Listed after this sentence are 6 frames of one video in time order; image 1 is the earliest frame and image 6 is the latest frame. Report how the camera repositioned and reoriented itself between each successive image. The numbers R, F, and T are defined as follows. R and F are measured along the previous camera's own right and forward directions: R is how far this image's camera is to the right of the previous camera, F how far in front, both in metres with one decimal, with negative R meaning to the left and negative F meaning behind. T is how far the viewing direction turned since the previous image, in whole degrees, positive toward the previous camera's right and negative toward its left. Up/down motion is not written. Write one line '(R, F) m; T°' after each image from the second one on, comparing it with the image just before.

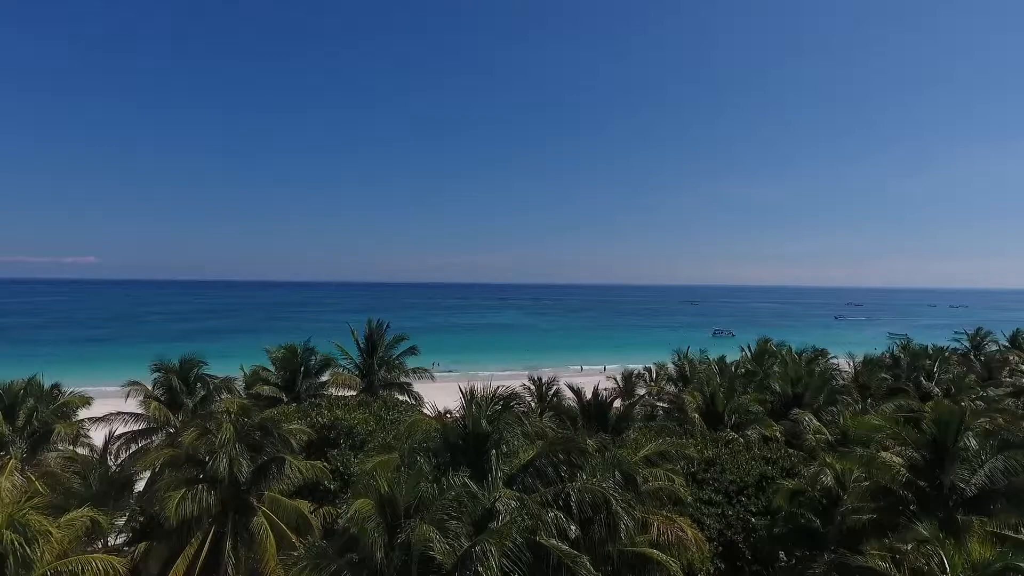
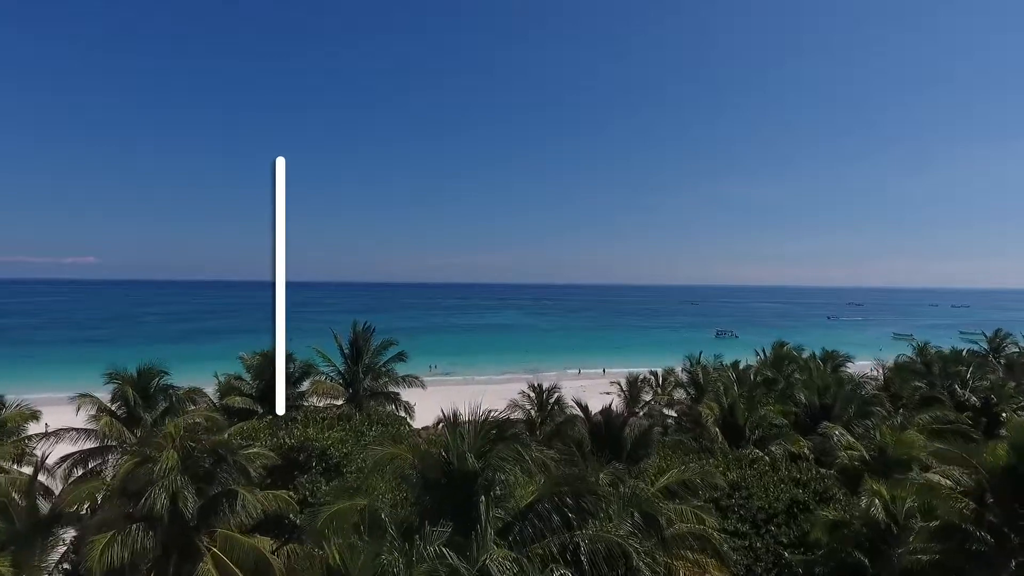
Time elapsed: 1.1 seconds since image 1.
(+0.1, +1.3) m; 0°
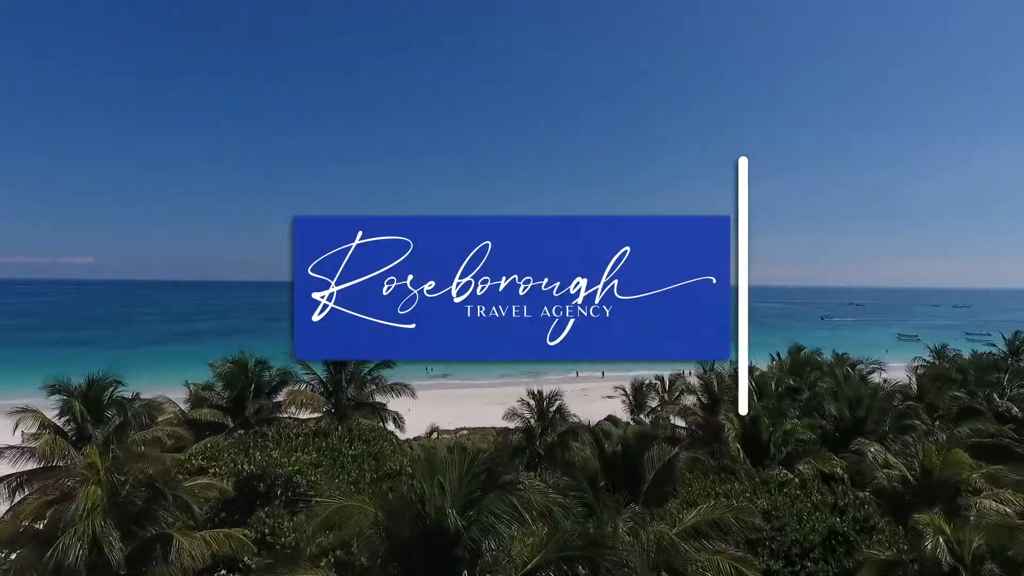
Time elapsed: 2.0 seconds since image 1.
(0.0, +1.2) m; 0°
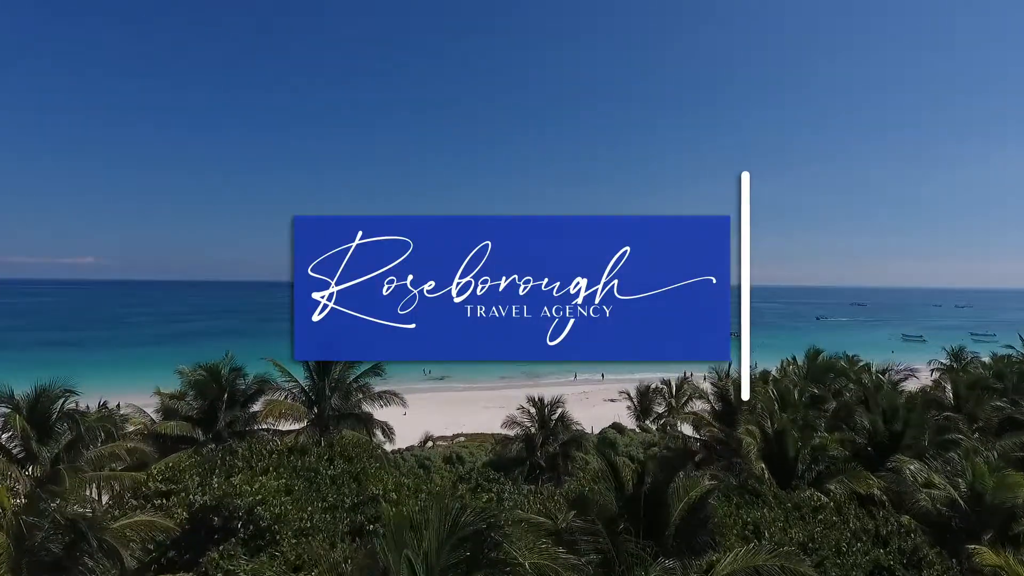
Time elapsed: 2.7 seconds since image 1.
(0.0, +1.1) m; 0°
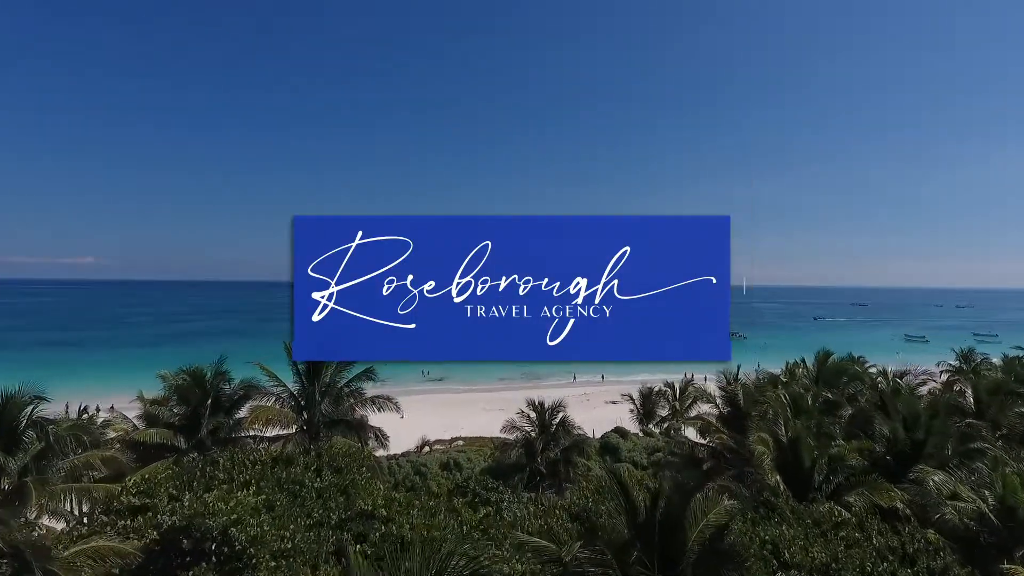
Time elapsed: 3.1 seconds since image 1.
(0.0, +0.6) m; 0°
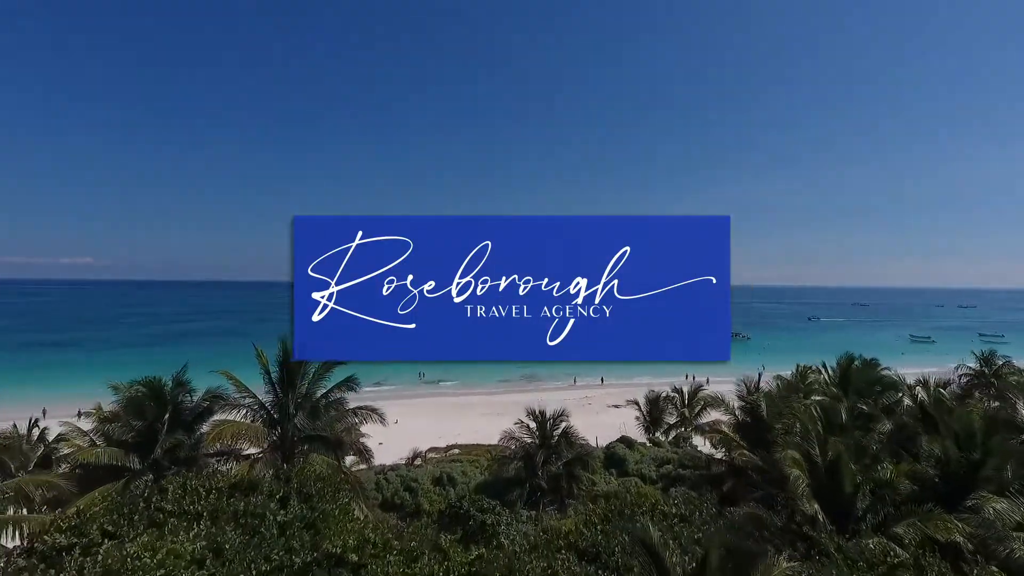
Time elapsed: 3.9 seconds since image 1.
(0.0, +1.2) m; 0°
